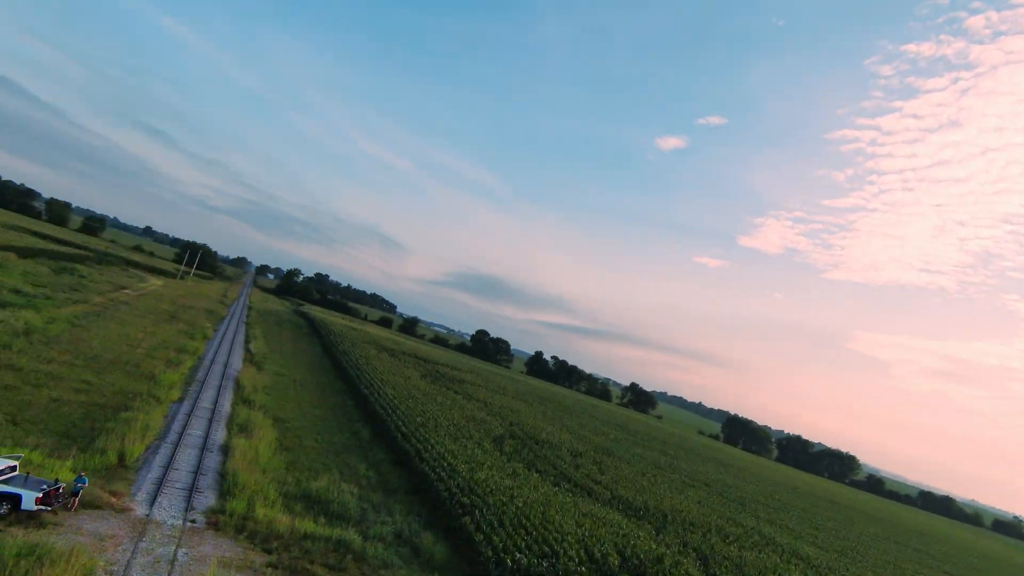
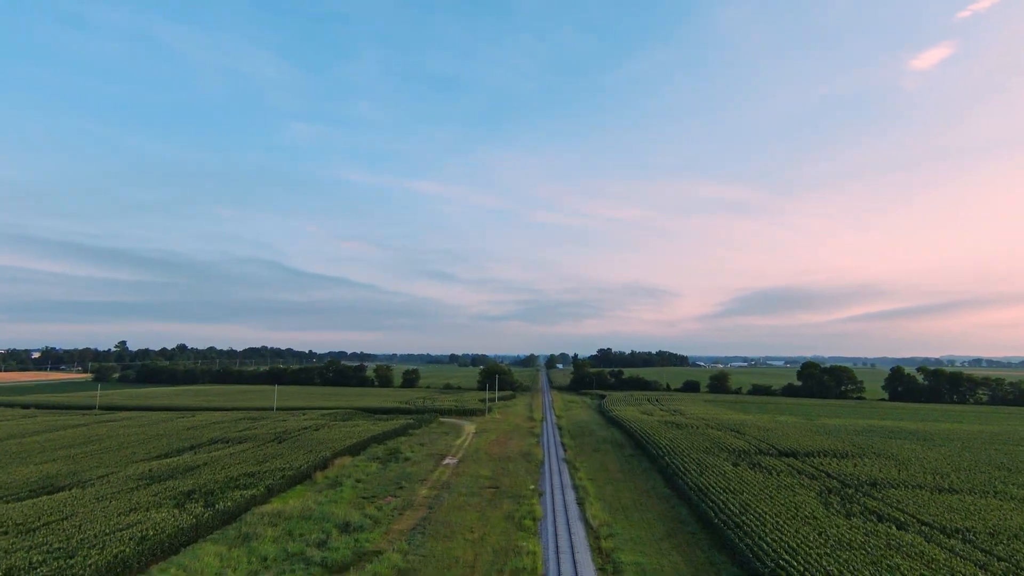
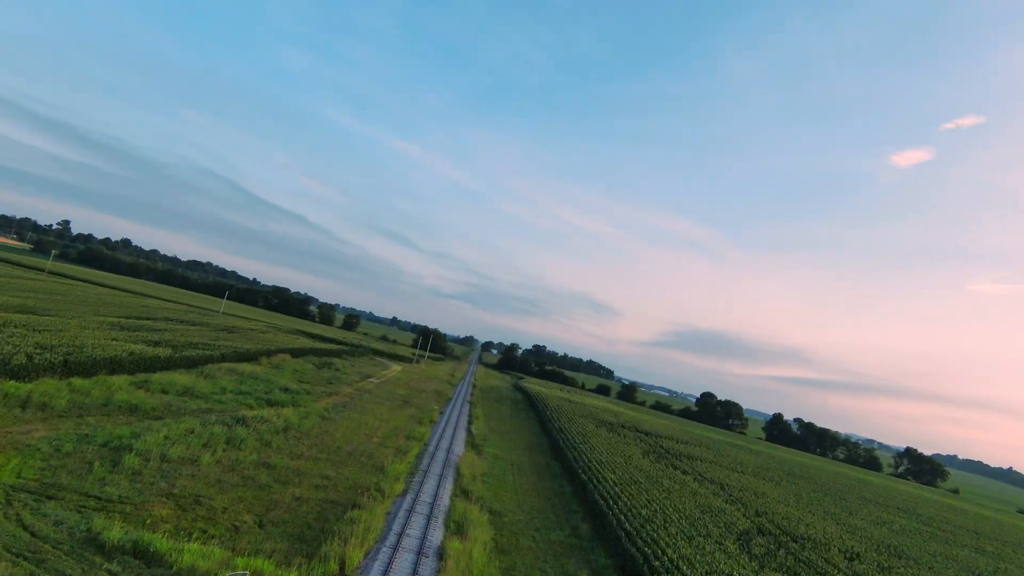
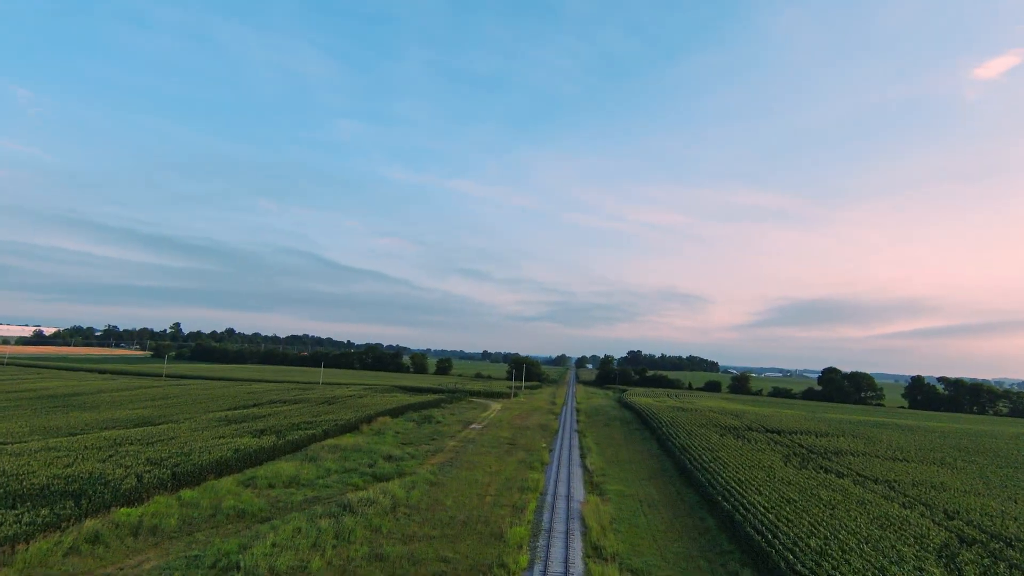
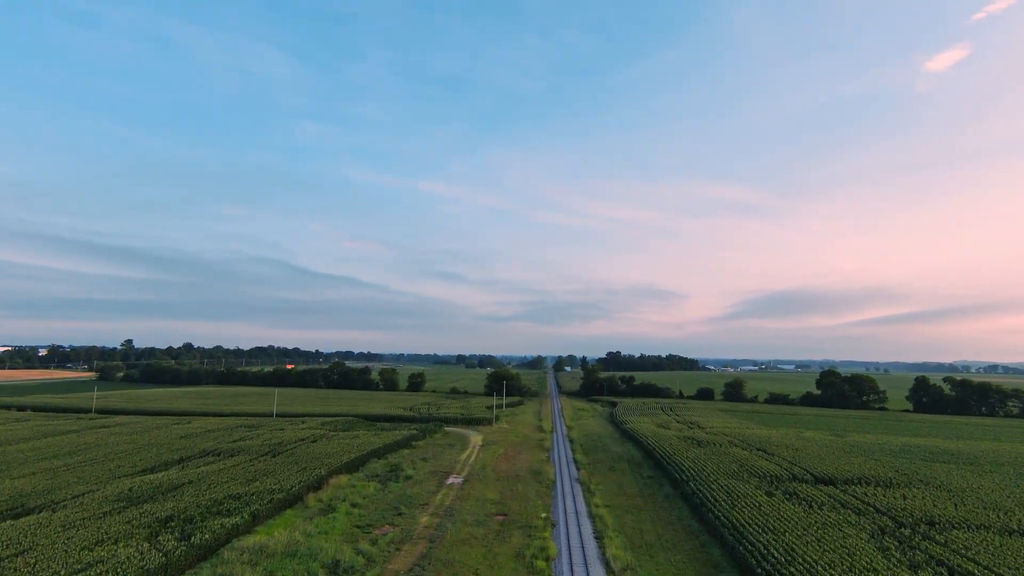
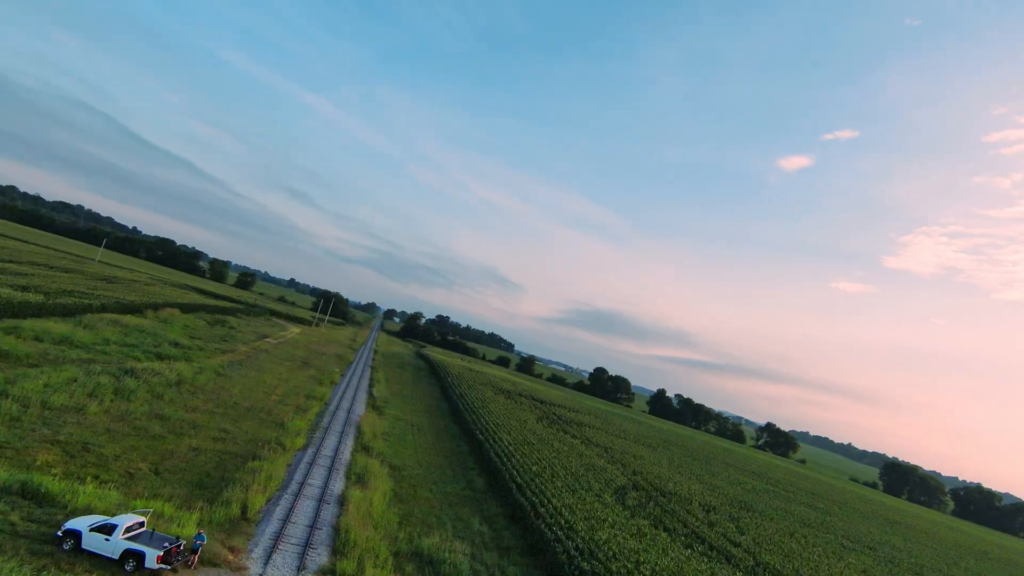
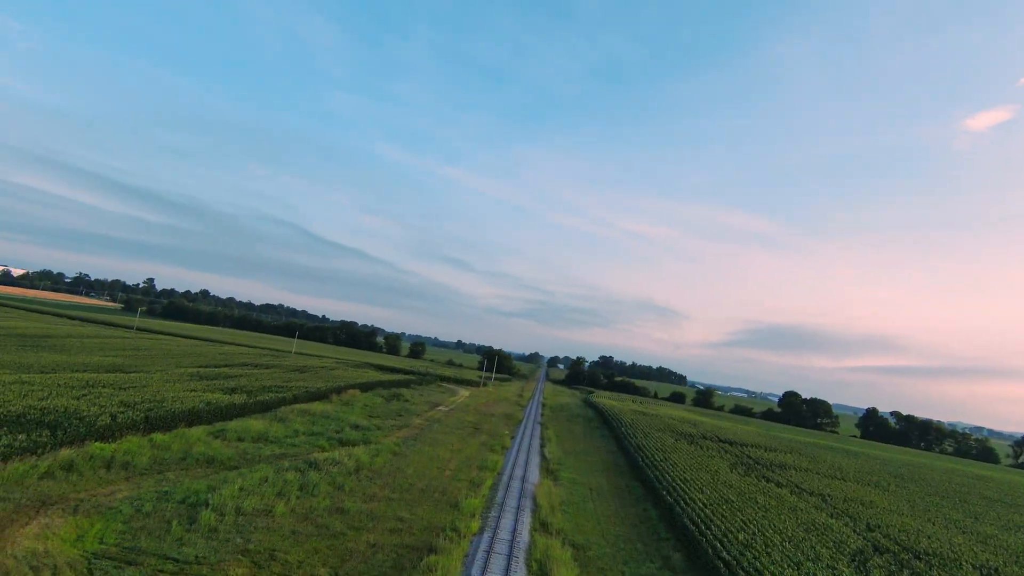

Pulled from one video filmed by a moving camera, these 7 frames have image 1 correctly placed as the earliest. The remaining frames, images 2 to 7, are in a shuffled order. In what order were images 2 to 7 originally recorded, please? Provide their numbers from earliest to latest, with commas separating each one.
6, 3, 7, 4, 2, 5
